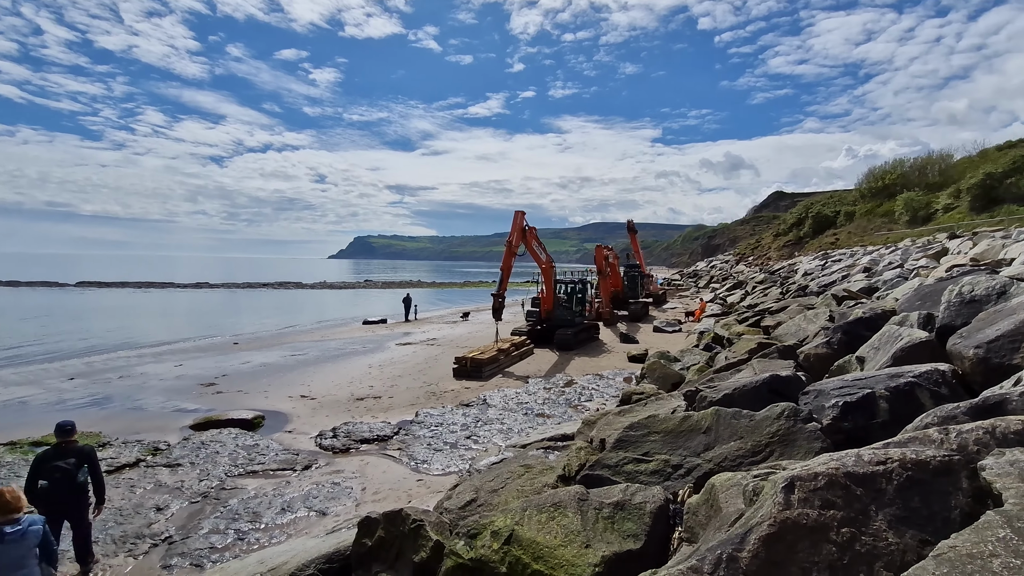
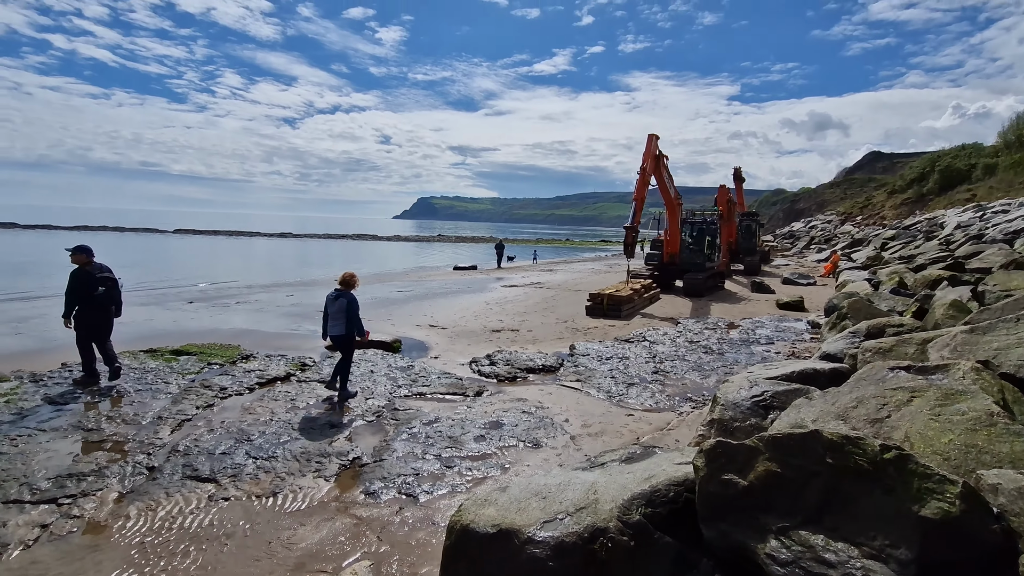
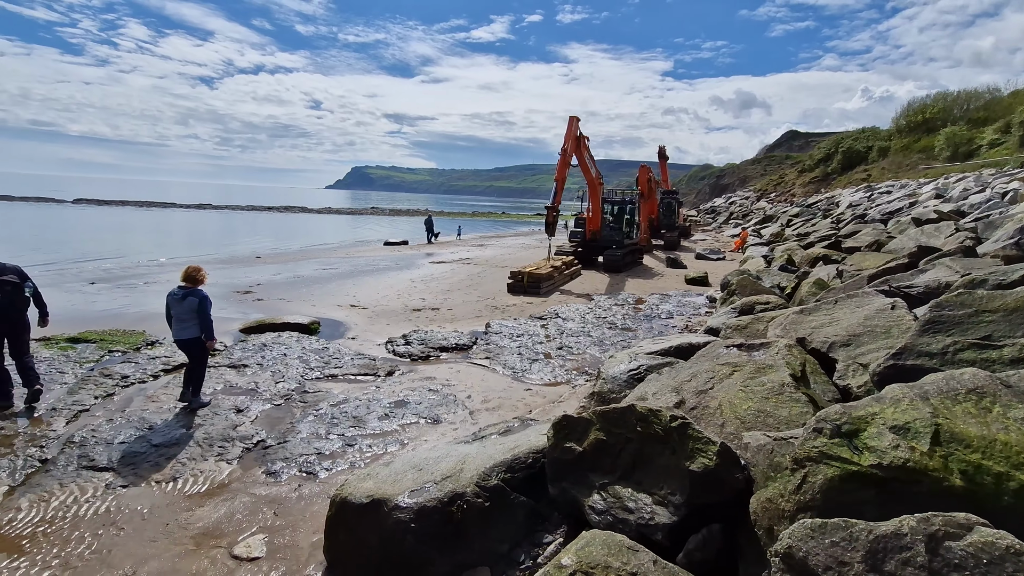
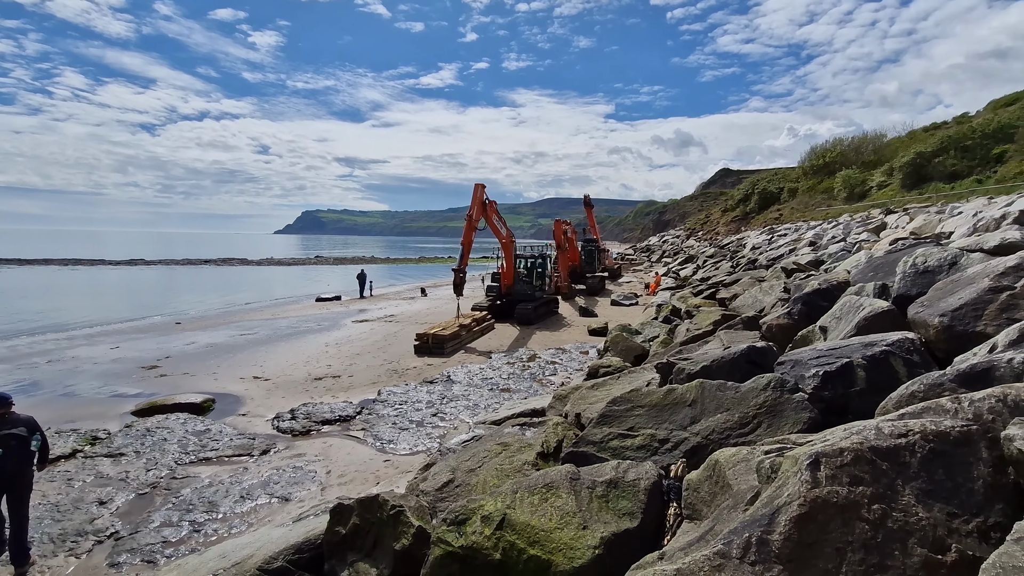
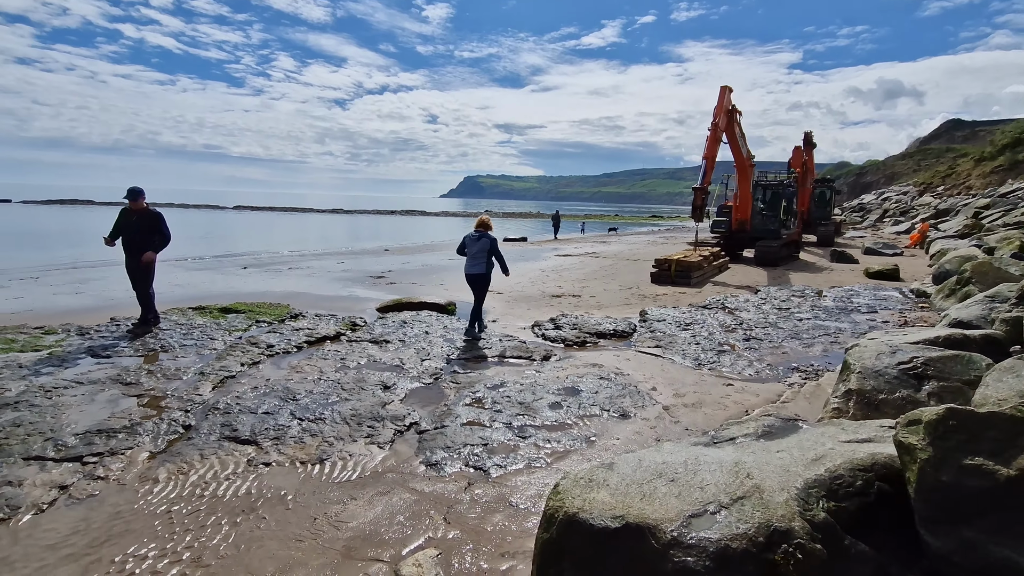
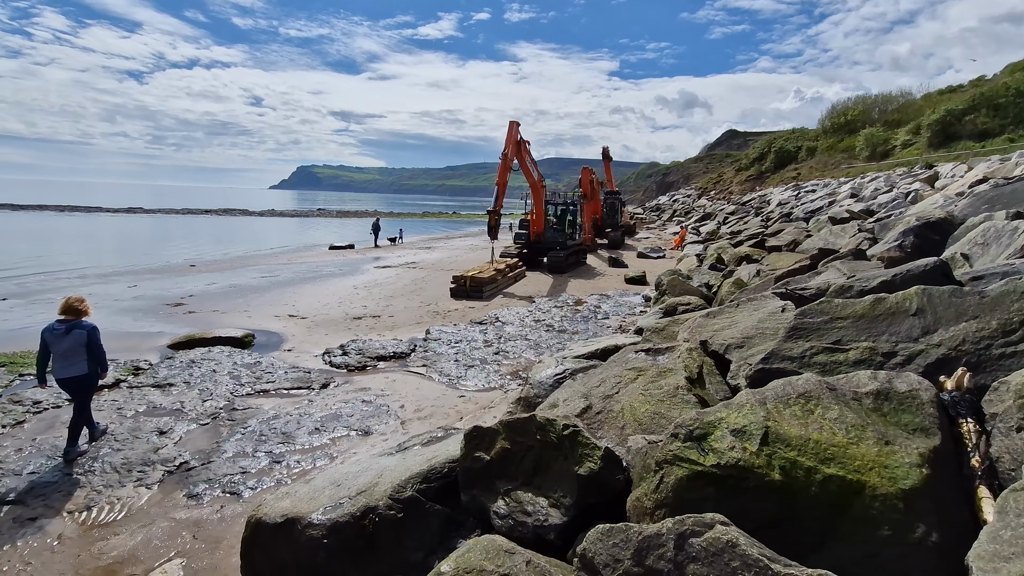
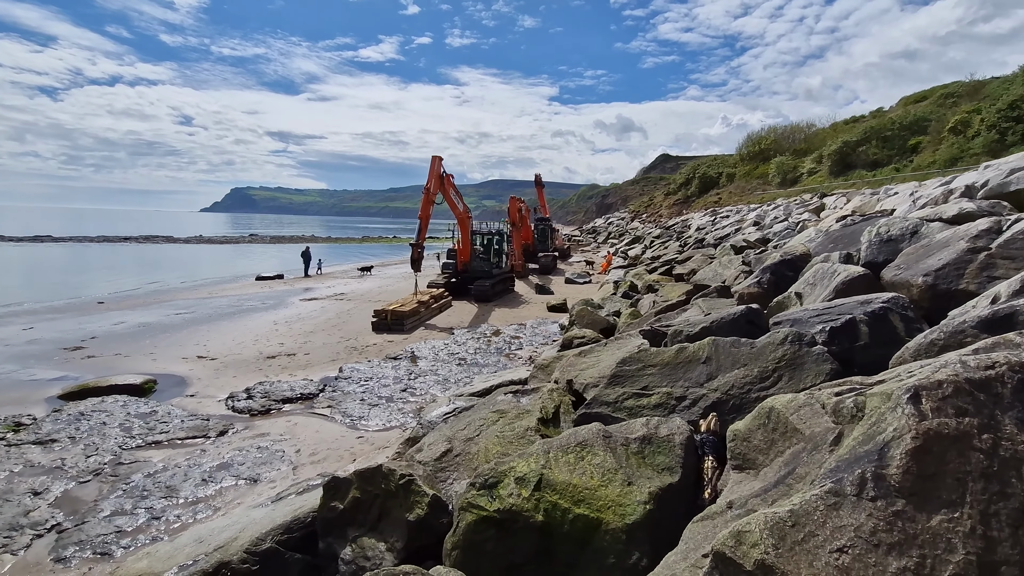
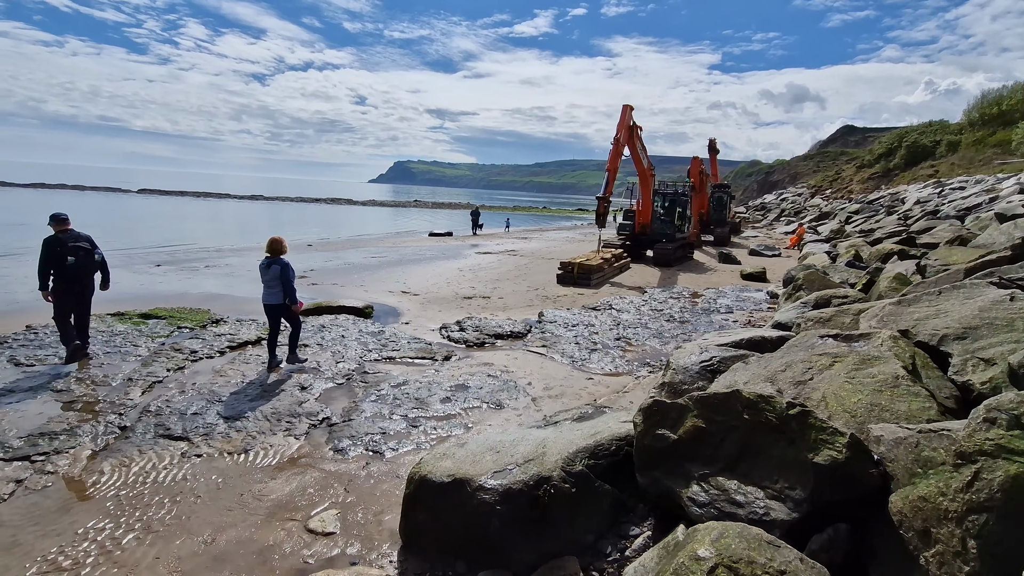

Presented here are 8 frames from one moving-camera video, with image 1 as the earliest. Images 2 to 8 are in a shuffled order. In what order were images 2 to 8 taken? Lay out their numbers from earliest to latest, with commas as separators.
4, 7, 6, 3, 8, 2, 5
